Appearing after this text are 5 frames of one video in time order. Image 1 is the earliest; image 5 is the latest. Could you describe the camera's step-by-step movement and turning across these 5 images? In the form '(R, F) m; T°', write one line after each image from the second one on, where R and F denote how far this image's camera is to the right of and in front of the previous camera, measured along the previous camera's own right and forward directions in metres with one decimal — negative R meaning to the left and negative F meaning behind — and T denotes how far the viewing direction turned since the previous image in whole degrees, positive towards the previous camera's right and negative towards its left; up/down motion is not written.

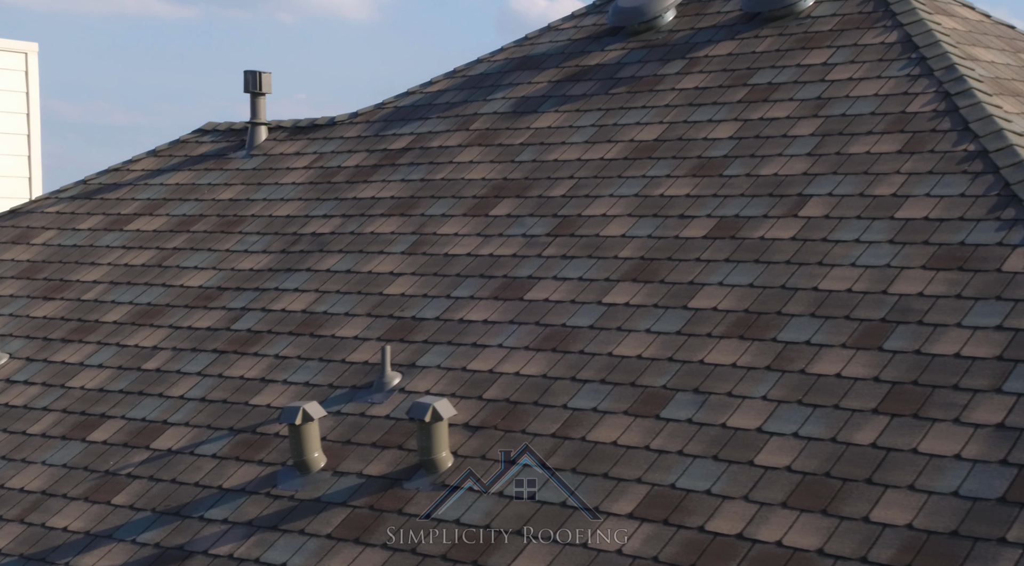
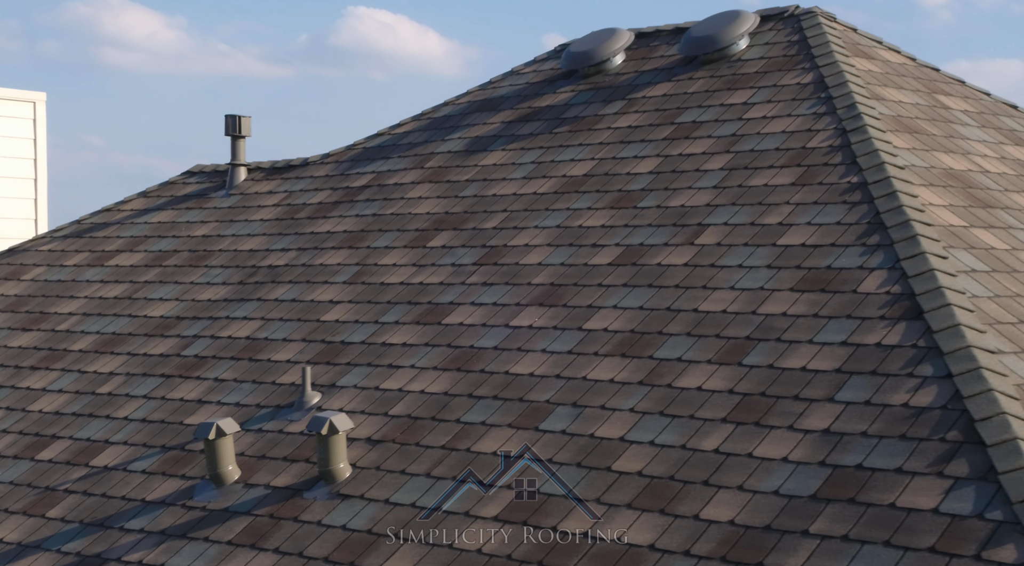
(+1.7, -1.0) m; -1°
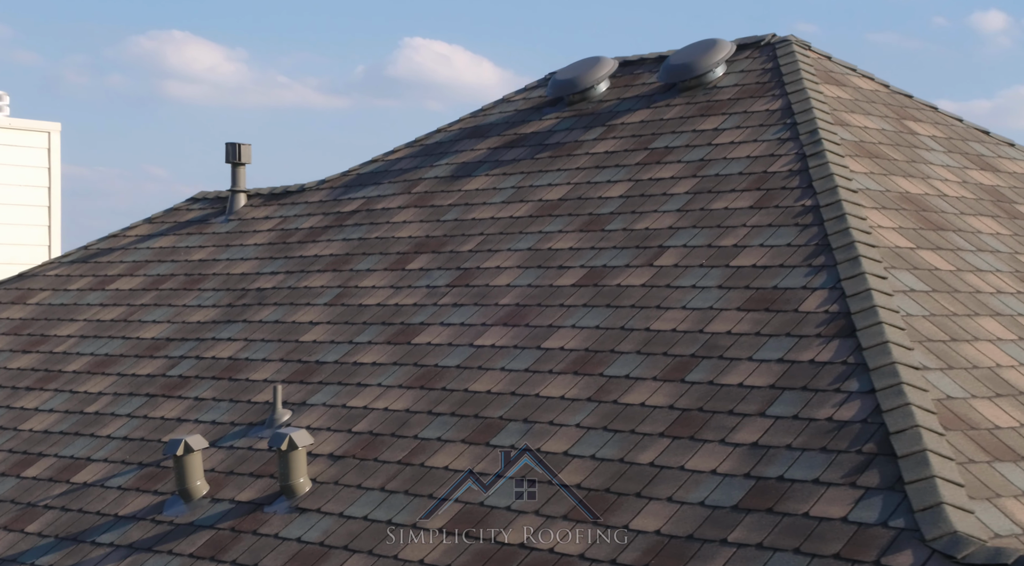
(+0.9, -0.5) m; -1°
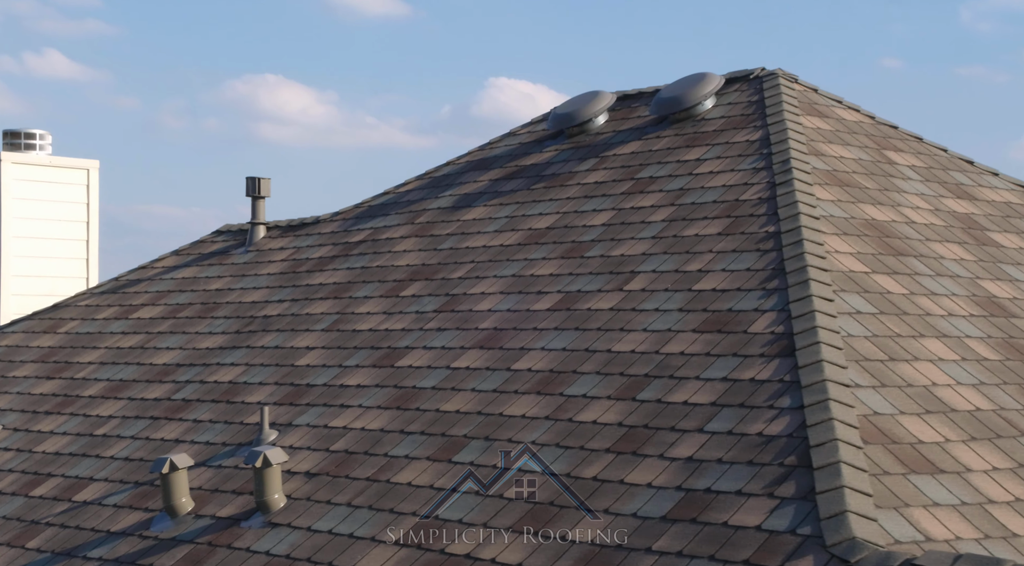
(+1.1, -0.7) m; -2°
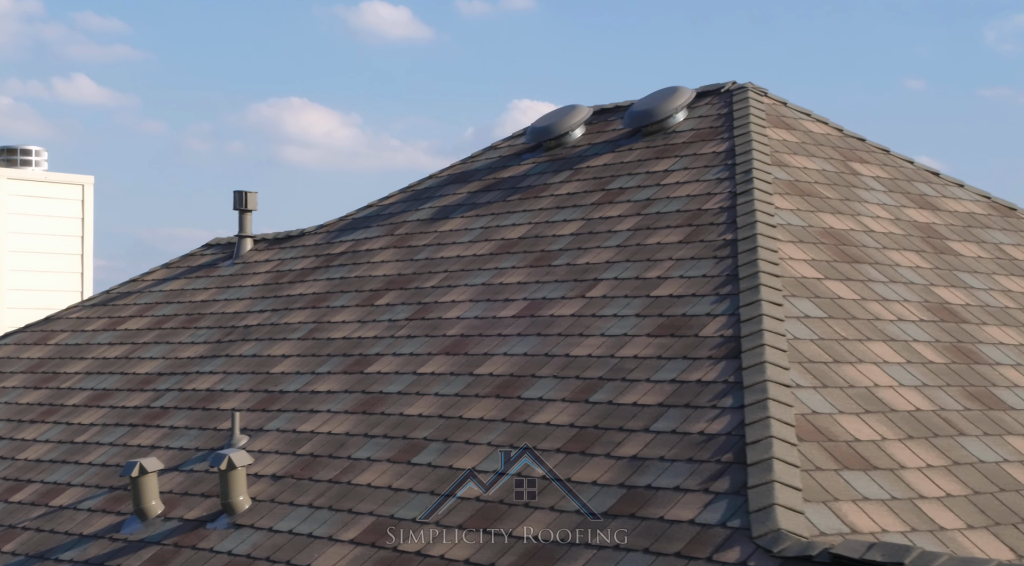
(+0.6, -0.4) m; 0°
